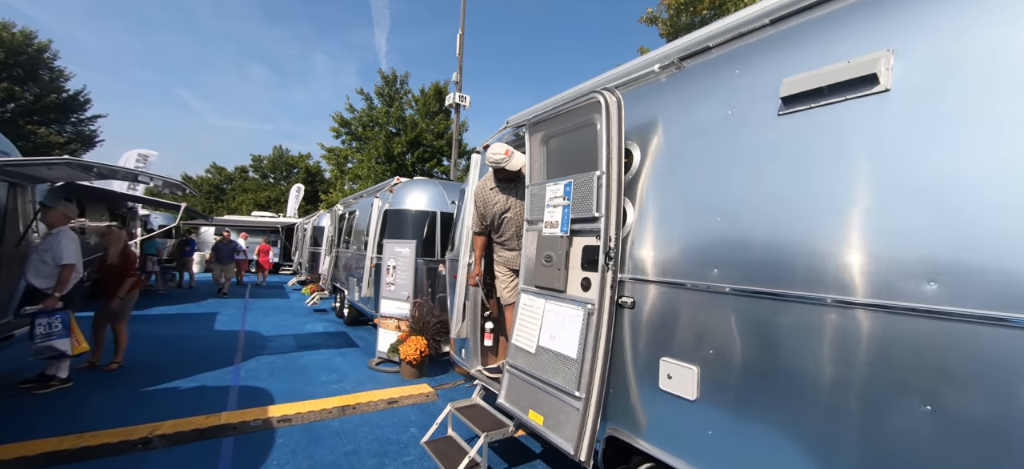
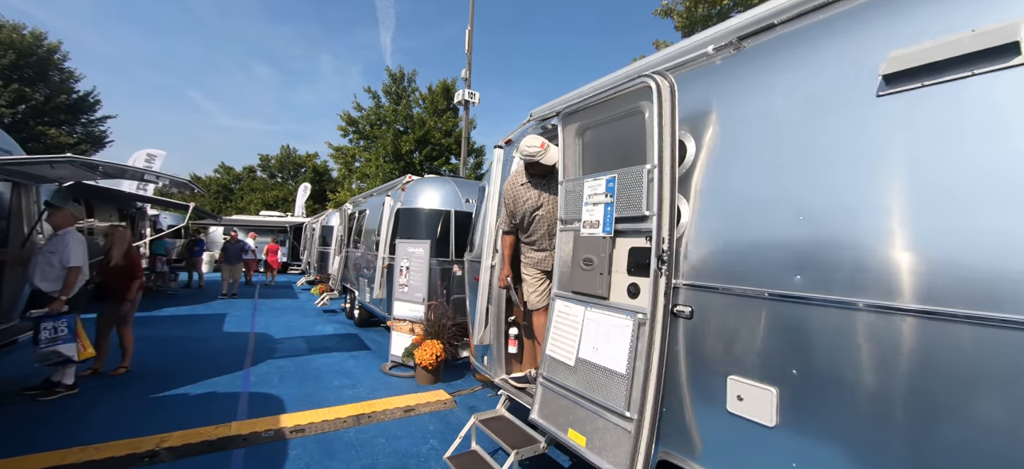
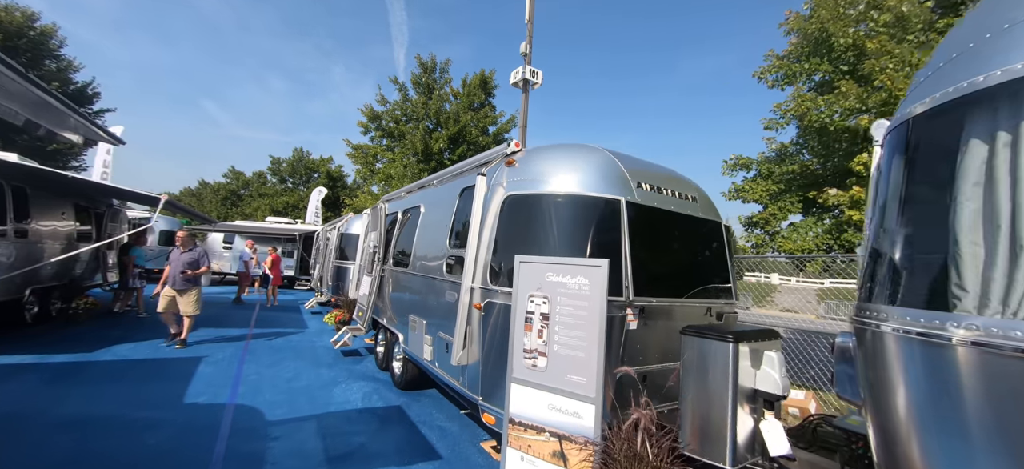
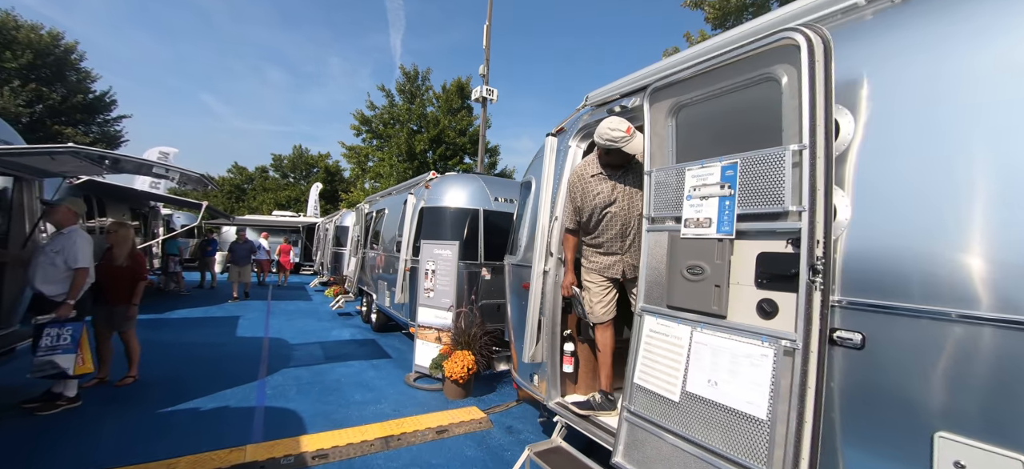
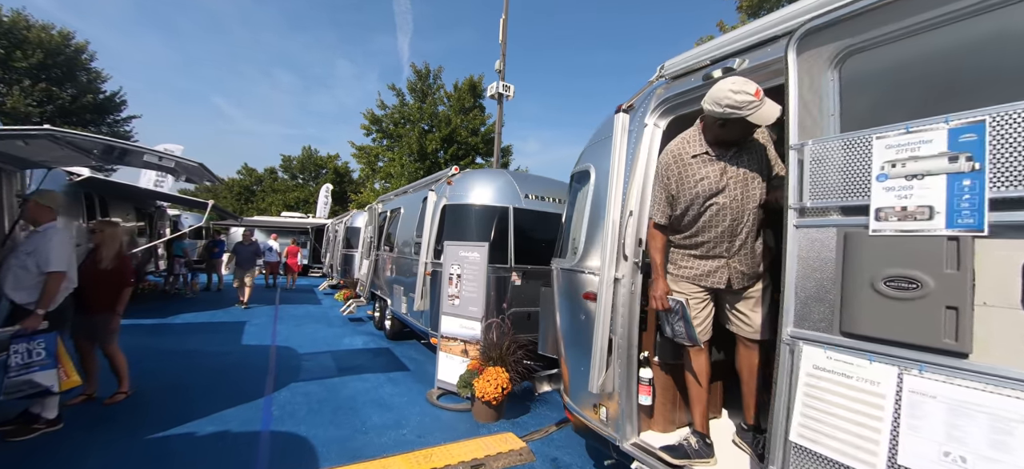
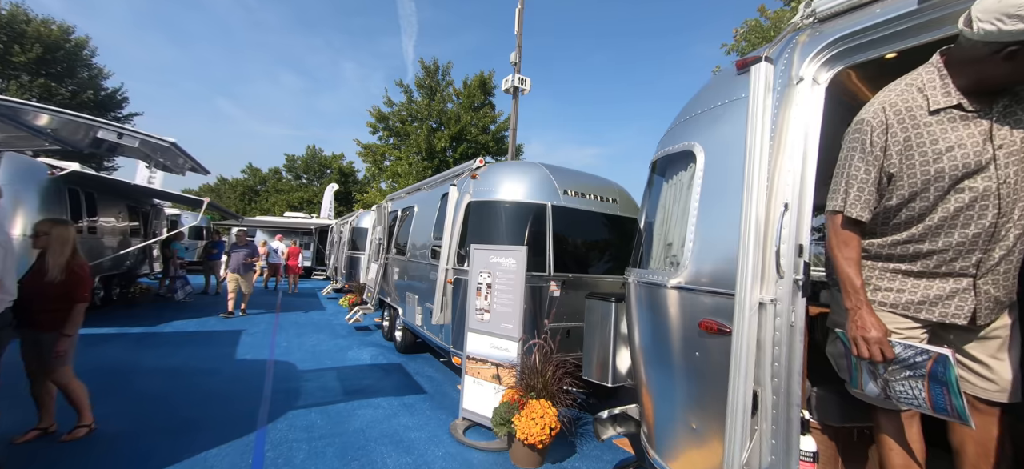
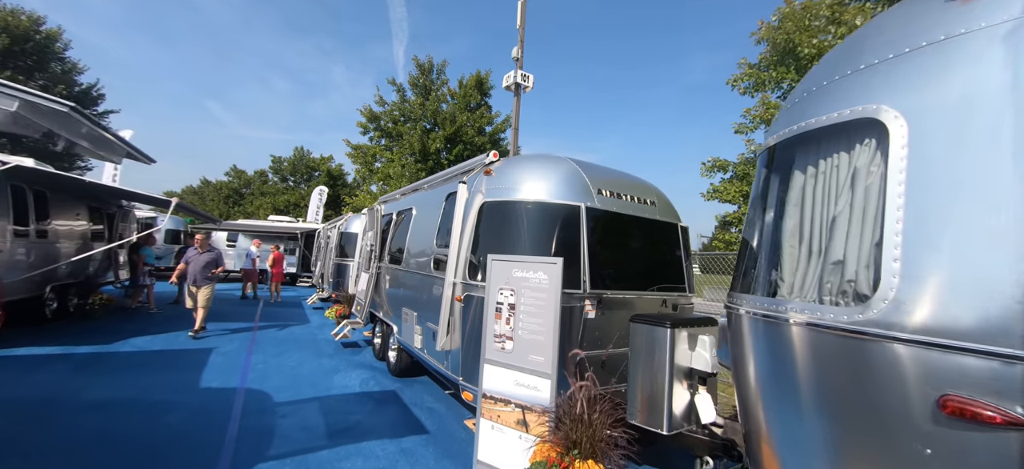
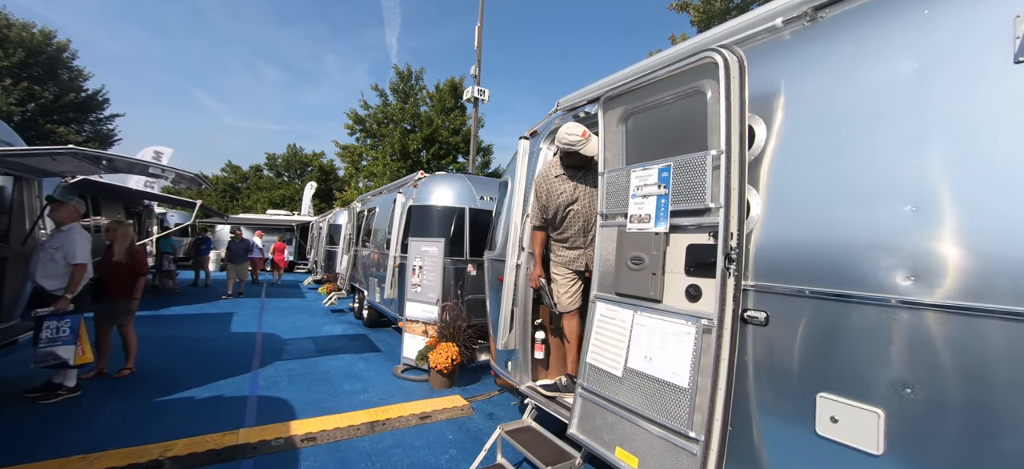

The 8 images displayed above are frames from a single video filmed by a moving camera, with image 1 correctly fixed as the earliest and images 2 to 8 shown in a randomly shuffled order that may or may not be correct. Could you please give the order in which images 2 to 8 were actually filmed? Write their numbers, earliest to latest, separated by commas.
2, 8, 4, 5, 6, 7, 3
